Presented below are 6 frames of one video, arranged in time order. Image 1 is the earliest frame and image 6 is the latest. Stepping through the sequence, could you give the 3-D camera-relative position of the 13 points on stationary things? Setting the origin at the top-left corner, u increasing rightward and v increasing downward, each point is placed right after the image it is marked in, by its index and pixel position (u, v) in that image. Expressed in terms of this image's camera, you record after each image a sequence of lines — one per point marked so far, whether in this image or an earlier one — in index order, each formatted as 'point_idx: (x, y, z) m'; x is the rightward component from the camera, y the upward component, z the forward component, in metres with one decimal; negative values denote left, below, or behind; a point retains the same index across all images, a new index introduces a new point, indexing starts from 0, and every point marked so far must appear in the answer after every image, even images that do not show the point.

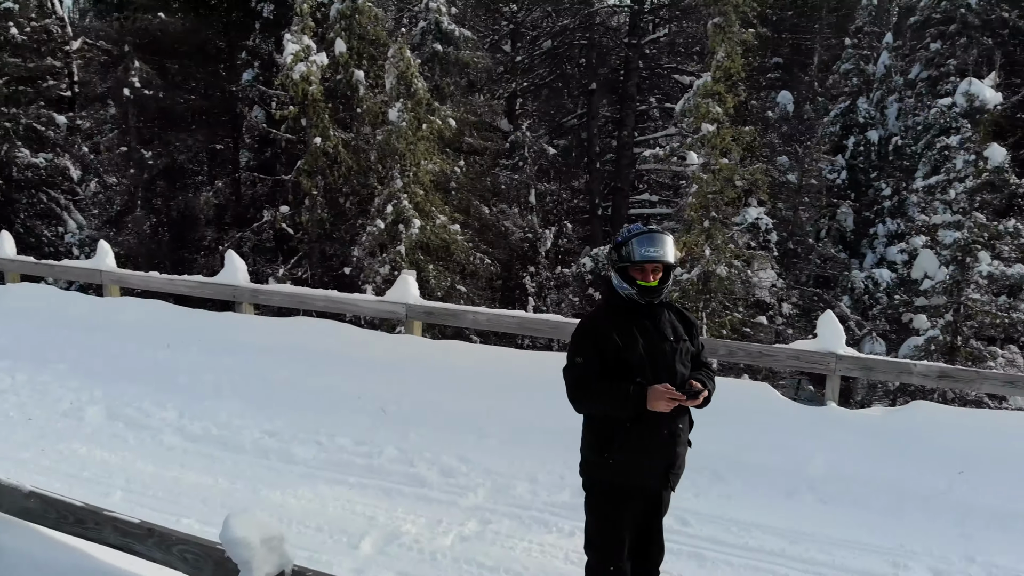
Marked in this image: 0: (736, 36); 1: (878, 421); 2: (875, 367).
0: (+2.4, +2.6, +8.9) m
1: (+2.0, -0.7, +4.8) m
2: (+2.0, -0.4, +4.8) m
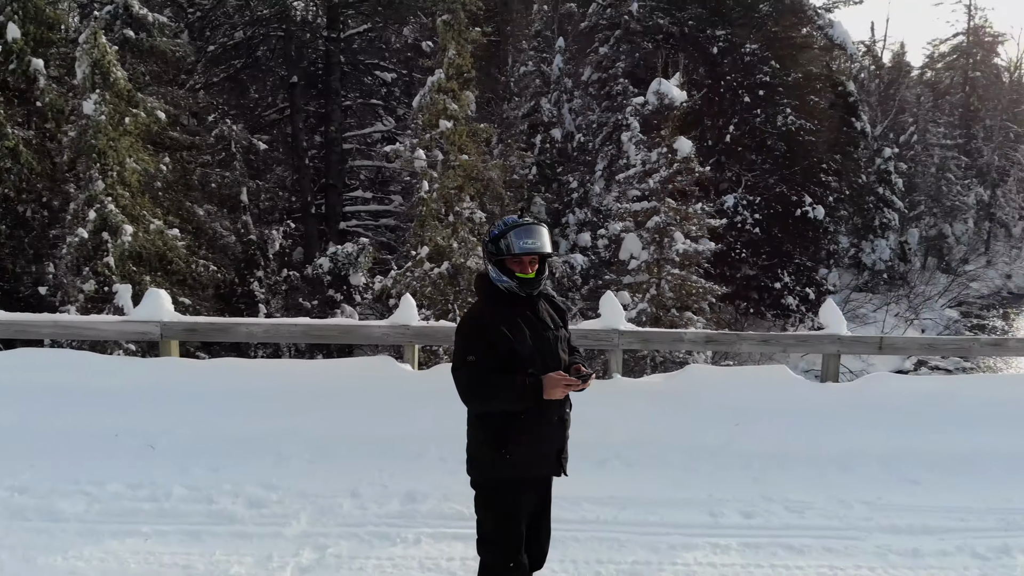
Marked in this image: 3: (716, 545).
0: (-0.5, +2.7, +9.1) m
1: (+0.9, -0.6, +5.2) m
2: (+0.8, -0.3, +5.2) m
3: (+0.9, -1.2, +4.0) m
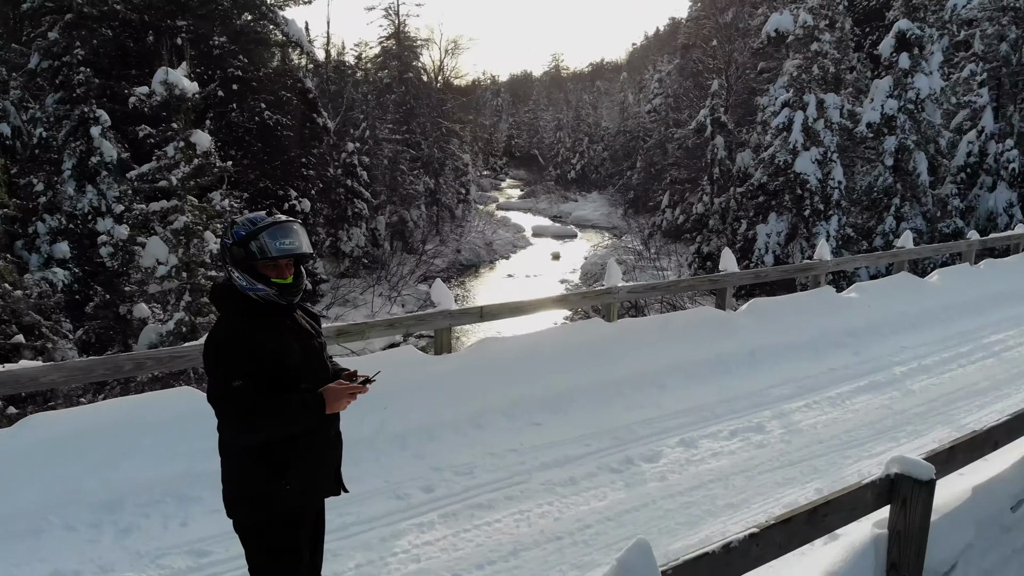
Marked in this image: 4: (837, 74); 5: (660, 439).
0: (-5.1, +2.4, +7.2) m
1: (-1.3, -0.6, +5.0) m
2: (-1.3, -0.3, +5.0) m
3: (-0.5, -1.1, +4.1) m
4: (+7.1, +4.9, +19.5) m
5: (+0.9, -0.9, +5.1) m
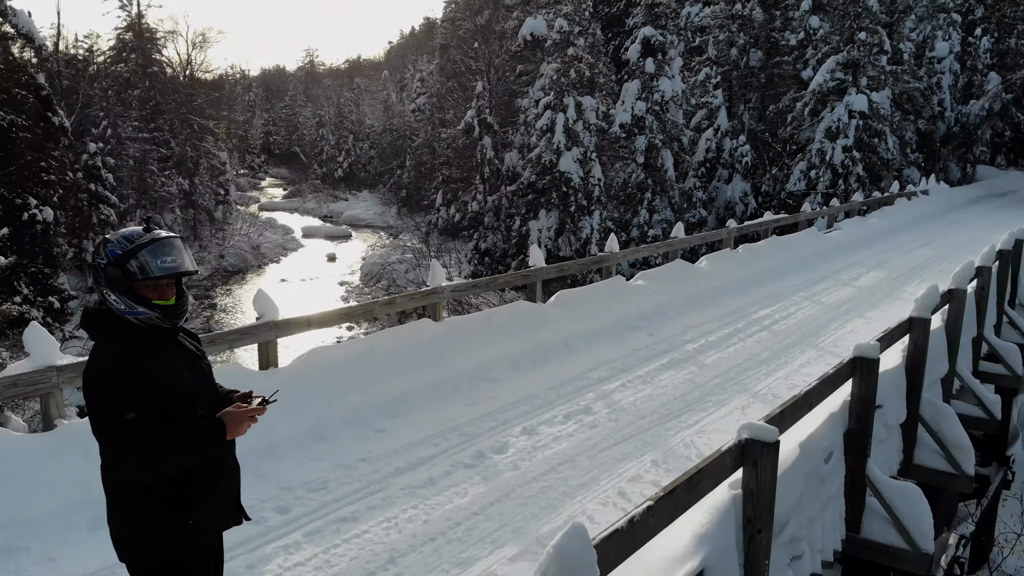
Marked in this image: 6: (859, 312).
0: (-6.5, +2.1, +5.7) m
1: (-2.1, -0.7, +4.6) m
2: (-2.2, -0.4, +4.5) m
3: (-1.1, -1.2, +4.0) m
4: (+1.7, +5.2, +20.7) m
5: (-0.1, -0.9, +5.3) m
6: (+3.8, -0.3, +9.2) m
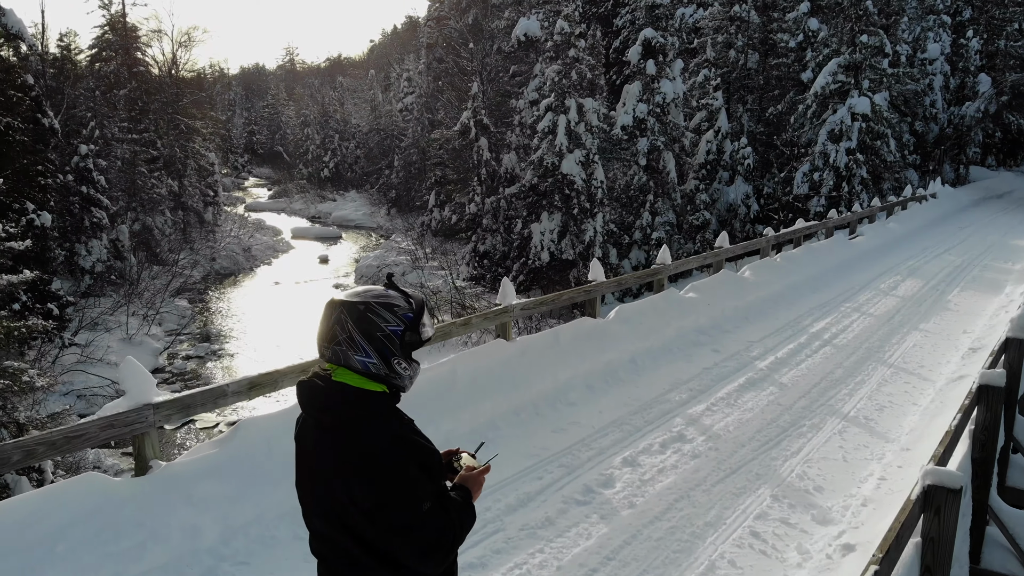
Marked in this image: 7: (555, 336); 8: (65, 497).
0: (-5.9, +1.9, +5.3) m
1: (-1.5, -0.8, +4.3) m
2: (-1.6, -0.6, +4.3) m
3: (-0.4, -1.3, +3.7) m
4: (+1.9, +5.1, +20.5) m
5: (+0.5, -1.0, +5.0) m
6: (+4.3, -0.4, +9.0) m
7: (+0.4, -0.4, +6.9) m
8: (-1.9, -0.9, +3.6) m
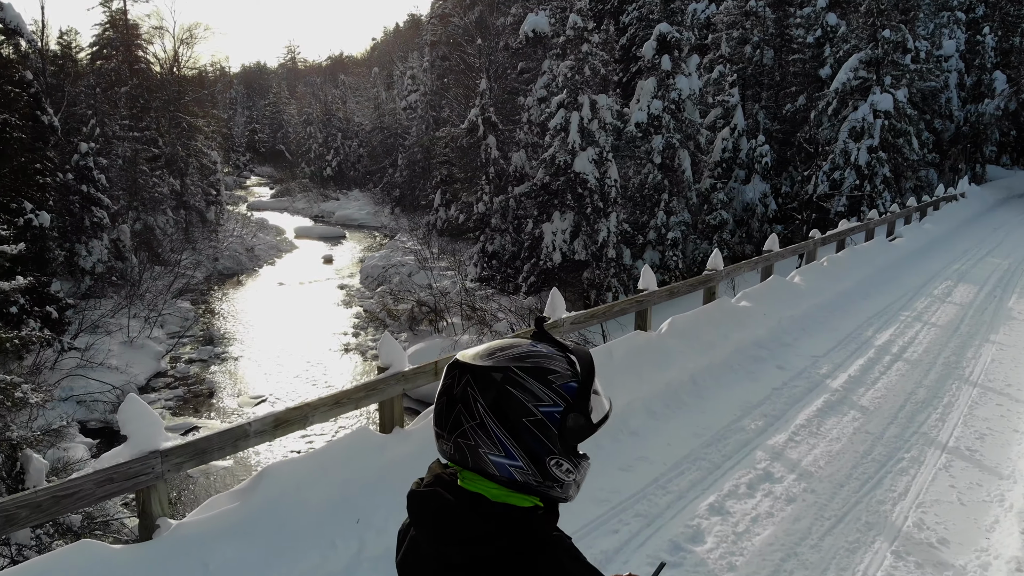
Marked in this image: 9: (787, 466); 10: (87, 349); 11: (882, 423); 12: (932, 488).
0: (-5.6, +1.8, +4.6) m
1: (-1.2, -0.9, +3.6) m
2: (-1.2, -0.7, +3.5) m
3: (-0.1, -1.4, +3.0) m
4: (+2.3, +5.0, +19.8) m
5: (+0.9, -1.1, +4.3) m
6: (+4.6, -0.5, +8.3) m
7: (+0.7, -0.5, +6.1) m
8: (-1.6, -1.0, +2.9) m
9: (+1.6, -1.0, +4.9) m
10: (-8.0, -1.2, +16.0) m
11: (+2.5, -0.9, +5.7) m
12: (+2.3, -1.1, +4.7) m
